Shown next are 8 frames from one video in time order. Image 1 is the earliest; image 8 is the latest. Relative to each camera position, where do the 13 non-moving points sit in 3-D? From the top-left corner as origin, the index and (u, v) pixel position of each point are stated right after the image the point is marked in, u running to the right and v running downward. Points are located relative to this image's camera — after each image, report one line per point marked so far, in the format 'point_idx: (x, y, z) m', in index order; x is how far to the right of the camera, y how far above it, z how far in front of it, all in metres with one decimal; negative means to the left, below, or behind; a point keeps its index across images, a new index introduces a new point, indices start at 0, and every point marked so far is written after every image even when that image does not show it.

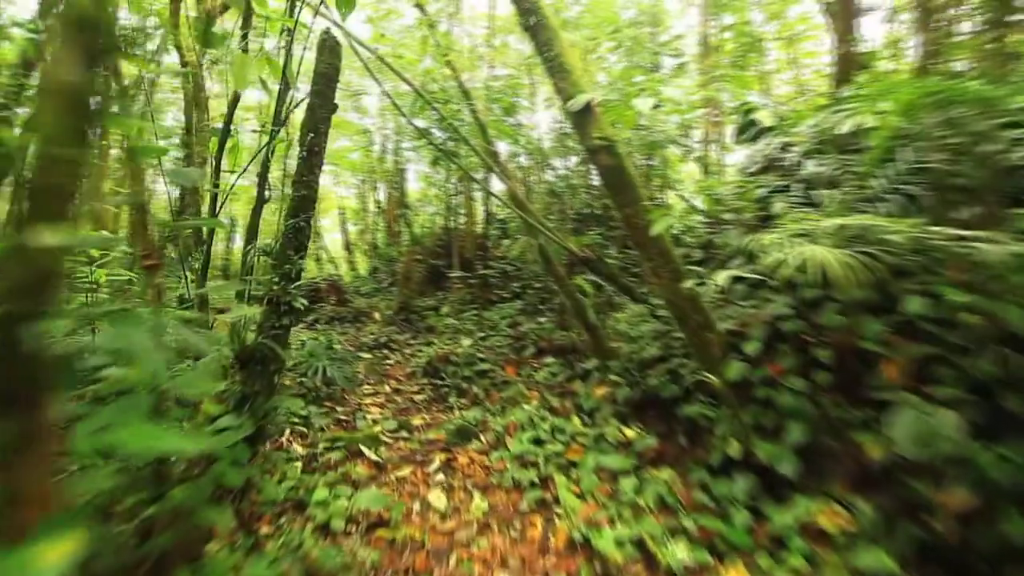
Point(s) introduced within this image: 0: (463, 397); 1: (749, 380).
0: (-0.4, -0.9, +4.5) m
1: (+1.1, -0.4, +2.7) m
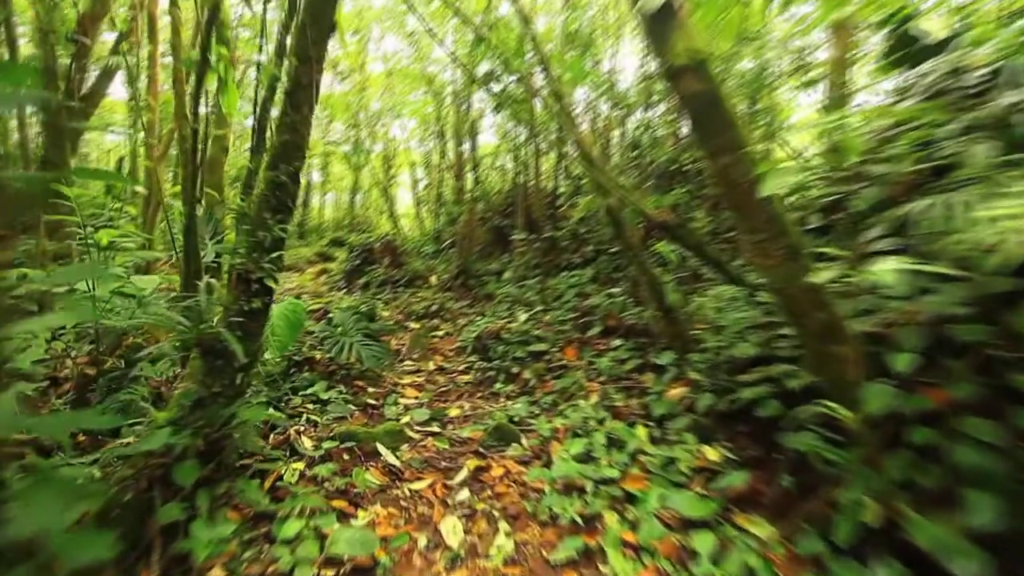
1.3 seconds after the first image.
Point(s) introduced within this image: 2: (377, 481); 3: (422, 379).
0: (0.0, -0.7, +3.8) m
1: (+1.3, -0.4, +1.8) m
2: (-0.6, -0.9, +2.6) m
3: (-0.7, -0.7, +4.1) m
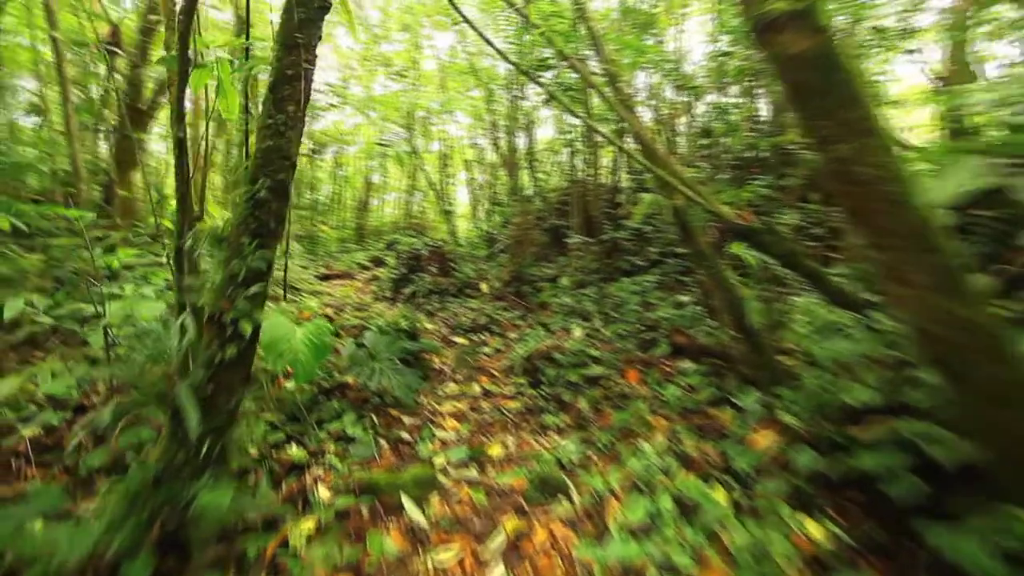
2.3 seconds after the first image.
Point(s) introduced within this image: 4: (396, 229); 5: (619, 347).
0: (+0.3, -0.8, +3.3) m
1: (+1.3, -0.5, +1.2) m
2: (-0.5, -1.0, +2.1) m
3: (-0.3, -0.8, +3.6) m
4: (-2.4, +1.2, +11.5) m
5: (+0.8, -0.4, +3.9) m
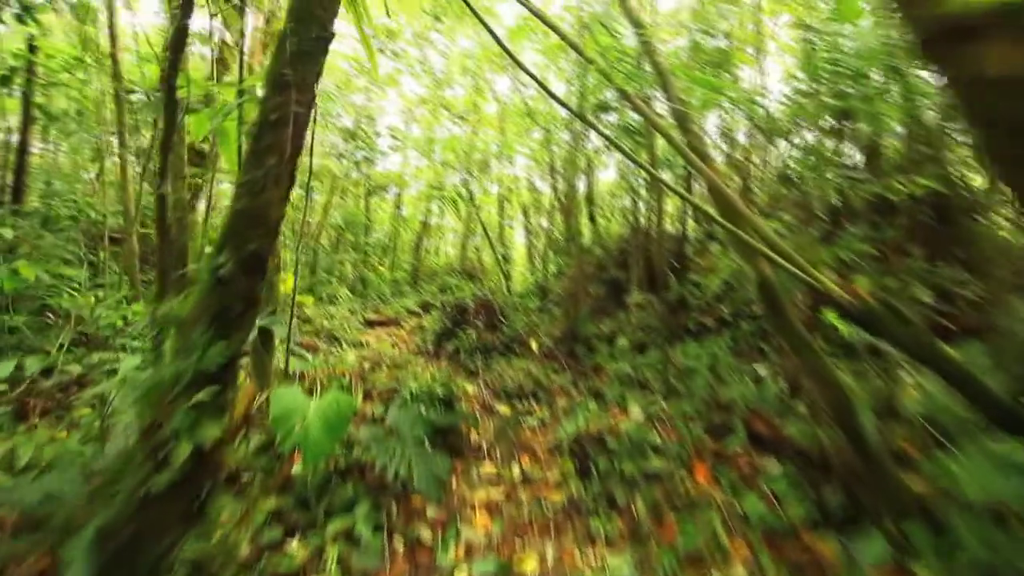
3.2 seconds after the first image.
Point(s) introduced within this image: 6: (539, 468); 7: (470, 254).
0: (+0.5, -1.1, +2.8) m
1: (+1.3, -0.8, +0.5) m
2: (-0.4, -1.3, +1.6) m
3: (-0.1, -1.2, +3.1) m
4: (-1.3, +0.3, +11.3) m
5: (+1.0, -0.9, +3.3) m
6: (+0.2, -1.1, +3.4) m
7: (-0.9, +0.7, +11.9) m
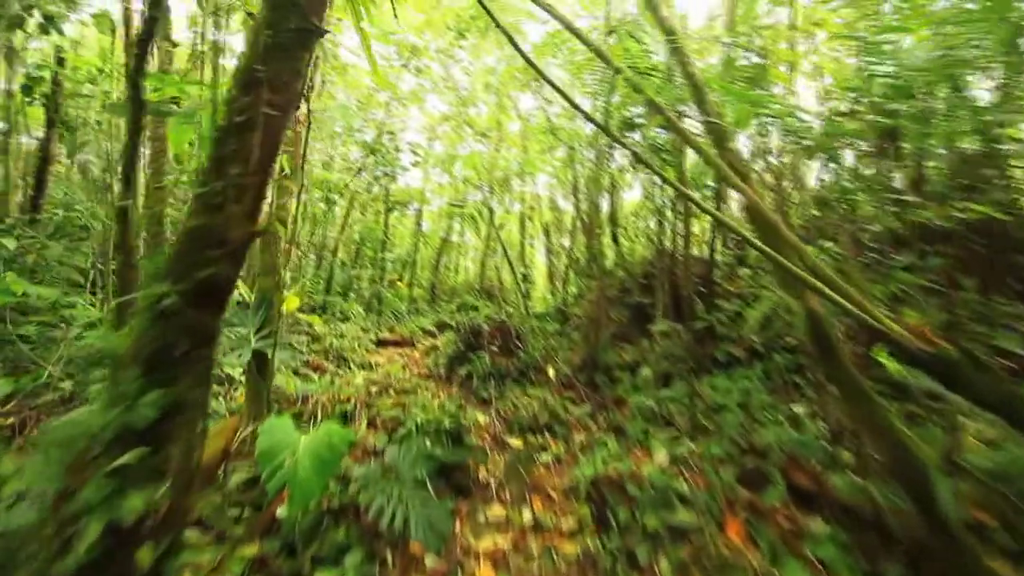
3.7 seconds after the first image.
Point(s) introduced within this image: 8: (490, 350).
0: (+0.6, -1.3, +2.5) m
1: (+1.3, -0.9, +0.2) m
2: (-0.4, -1.4, +1.4) m
3: (0.0, -1.3, +2.8) m
4: (-0.9, 0.0, +11.1) m
5: (+1.1, -1.0, +3.0) m
6: (+0.2, -1.3, +3.1) m
7: (-0.5, +0.3, +11.7) m
8: (-0.2, -0.6, +5.5) m
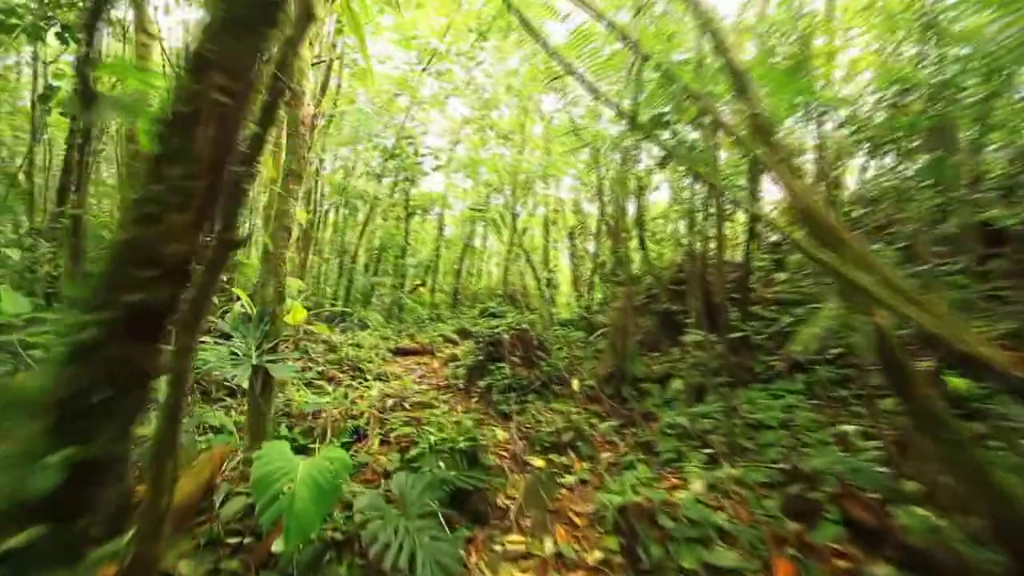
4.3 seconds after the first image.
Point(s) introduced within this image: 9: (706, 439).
0: (+0.6, -1.3, +2.2) m
1: (+1.2, -0.9, -0.1) m
2: (-0.4, -1.4, +1.1) m
3: (+0.1, -1.4, +2.6) m
4: (-0.4, -0.2, +10.9) m
5: (+1.2, -1.1, +2.7) m
6: (+0.3, -1.3, +2.8) m
7: (0.0, +0.2, +11.4) m
8: (0.0, -0.7, +5.2) m
9: (+1.3, -1.0, +3.7) m
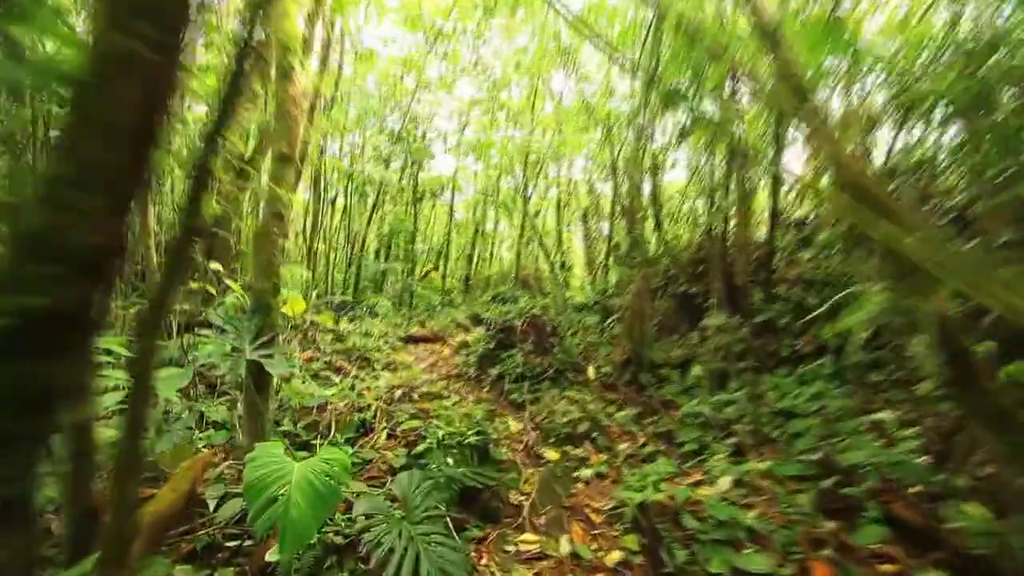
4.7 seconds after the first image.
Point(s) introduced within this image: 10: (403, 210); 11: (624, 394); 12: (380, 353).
0: (+0.7, -1.3, +2.0) m
1: (+1.2, -0.9, -0.3) m
2: (-0.3, -1.4, +1.0) m
3: (+0.1, -1.3, +2.4) m
4: (-0.2, +0.1, +10.7) m
5: (+1.2, -1.0, +2.5) m
6: (+0.4, -1.2, +2.6) m
7: (+0.3, +0.5, +11.2) m
8: (+0.1, -0.5, +5.1) m
9: (+1.4, -0.9, +3.5) m
10: (-2.0, +1.4, +10.0) m
11: (+0.9, -0.8, +4.4) m
12: (-1.3, -0.6, +5.3) m
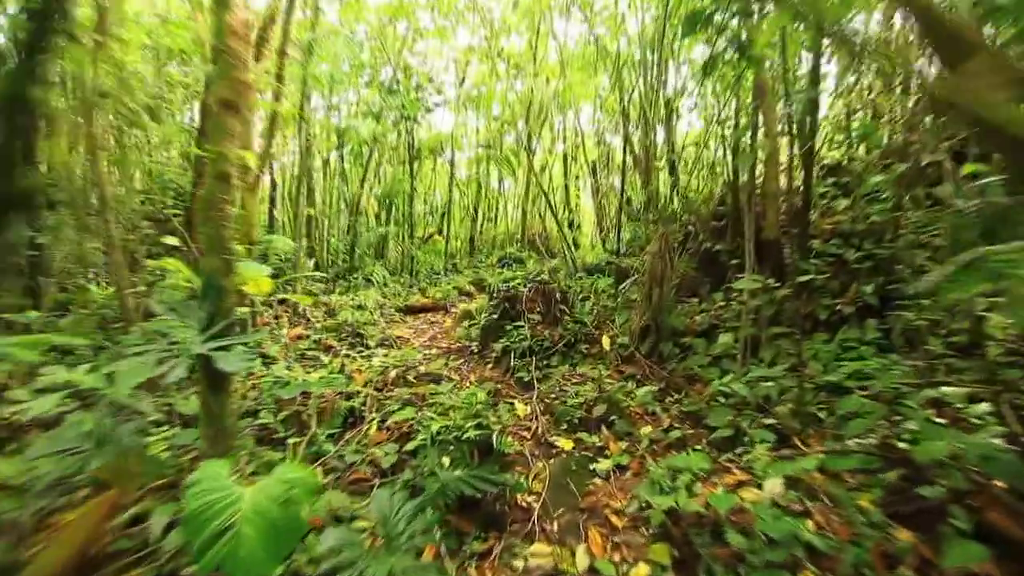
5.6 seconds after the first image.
0: (+0.7, -1.2, +1.6) m
1: (+1.2, -0.9, -0.7) m
2: (-0.3, -1.4, +0.6) m
3: (+0.2, -1.2, +2.0) m
4: (0.0, +0.9, +10.2) m
5: (+1.3, -0.8, +2.0) m
6: (+0.4, -1.1, +2.2) m
7: (+0.4, +1.3, +10.7) m
8: (+0.2, -0.2, +4.6) m
9: (+1.4, -0.7, +3.0) m
10: (-1.9, +2.0, +9.4) m
11: (+0.9, -0.5, +3.9) m
12: (-1.2, -0.3, +4.9) m
